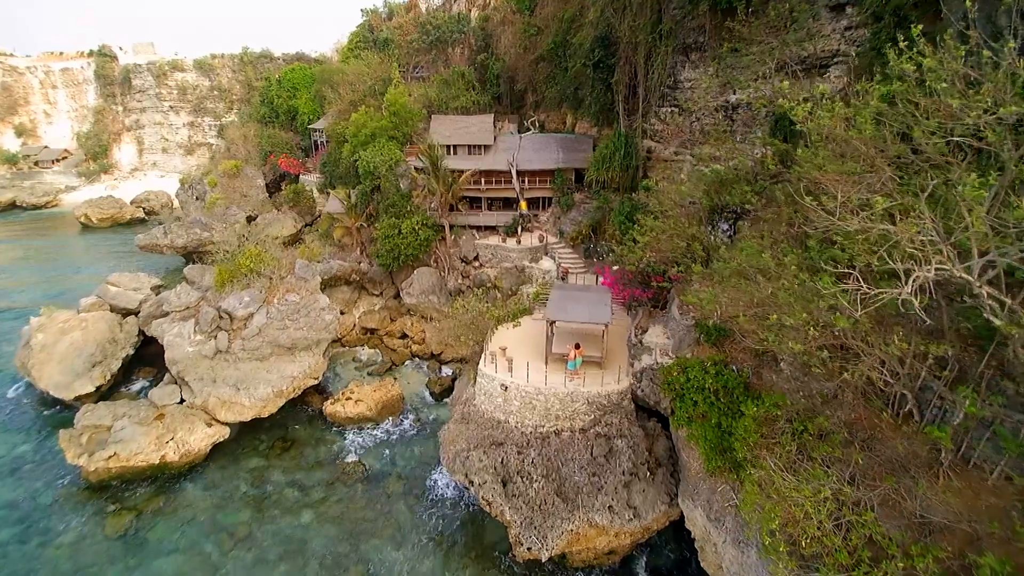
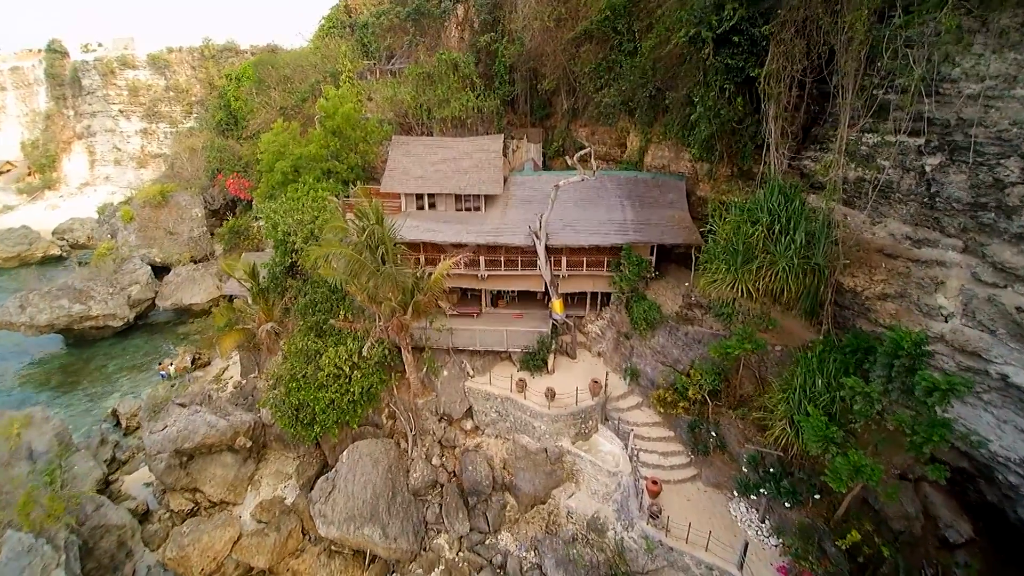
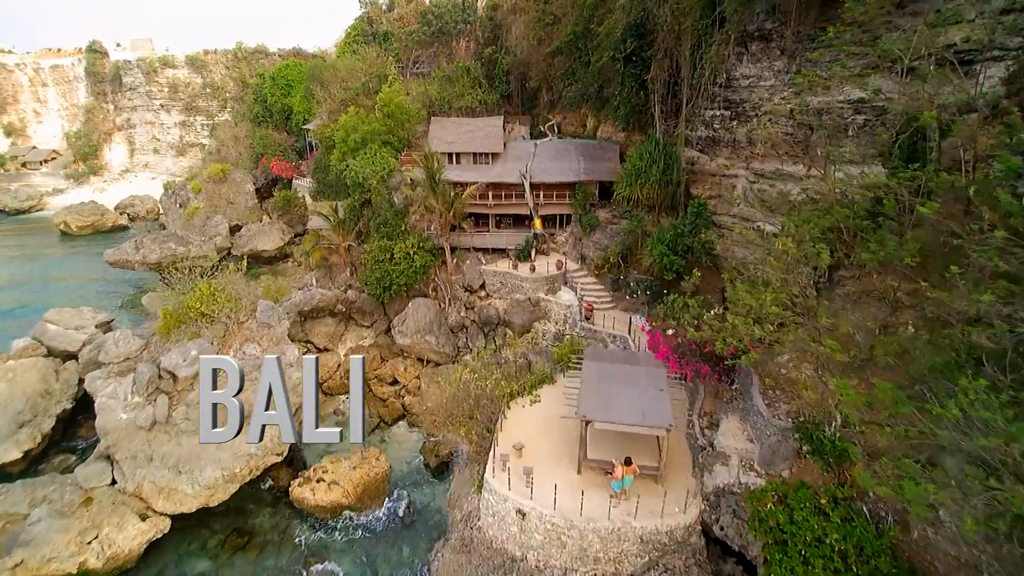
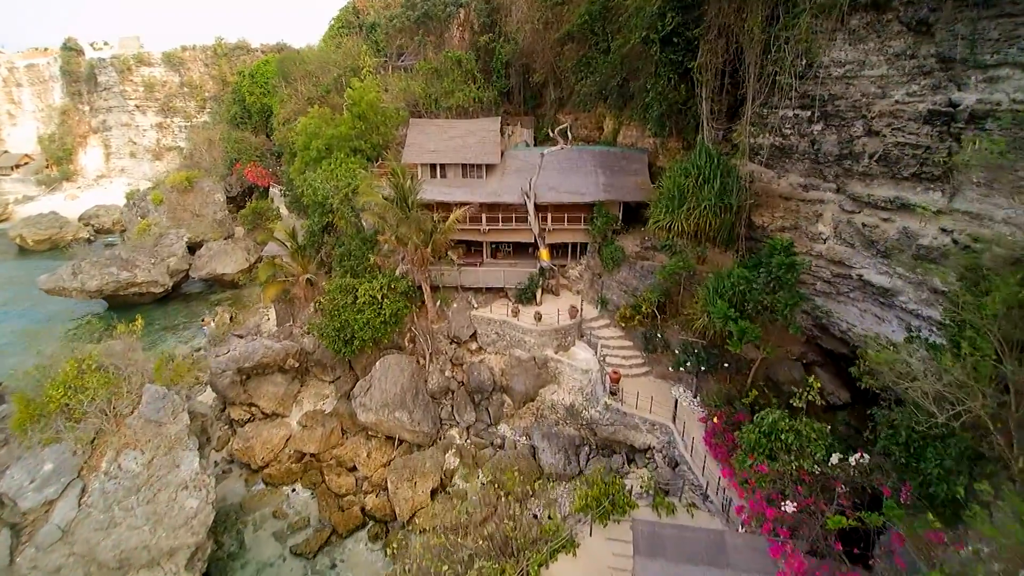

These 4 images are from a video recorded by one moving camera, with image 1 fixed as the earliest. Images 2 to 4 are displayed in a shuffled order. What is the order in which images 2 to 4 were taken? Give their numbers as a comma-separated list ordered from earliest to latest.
3, 4, 2
